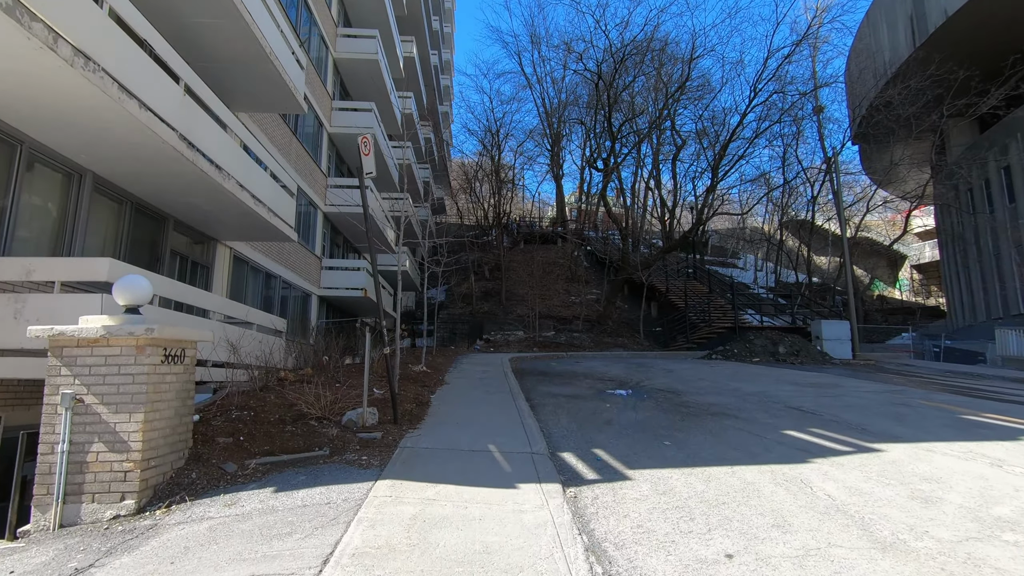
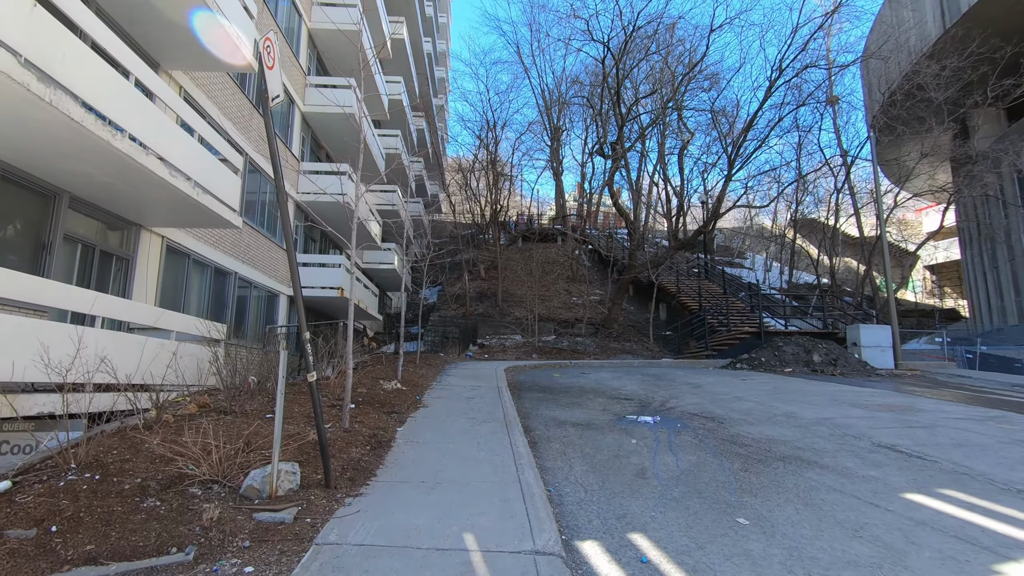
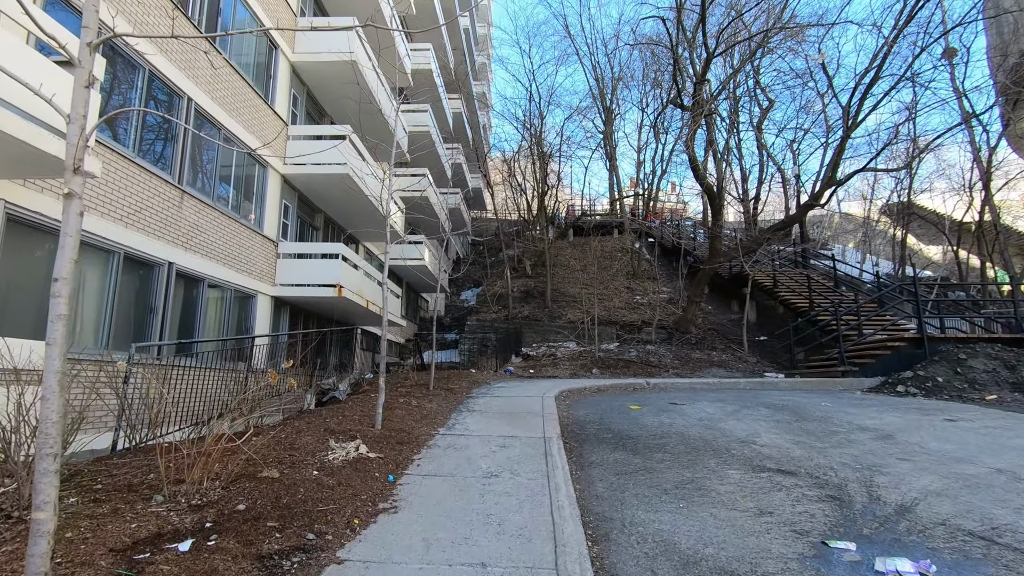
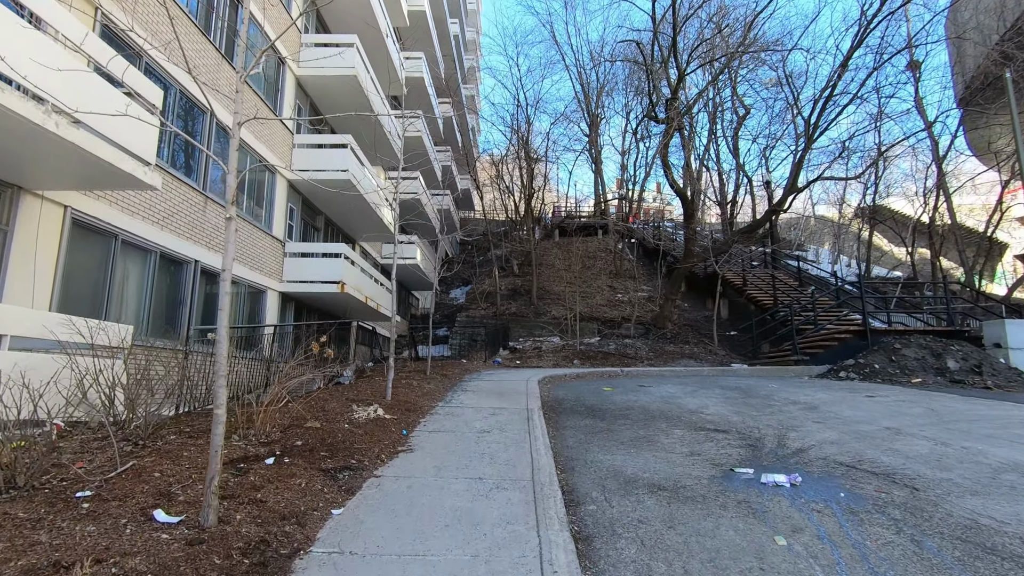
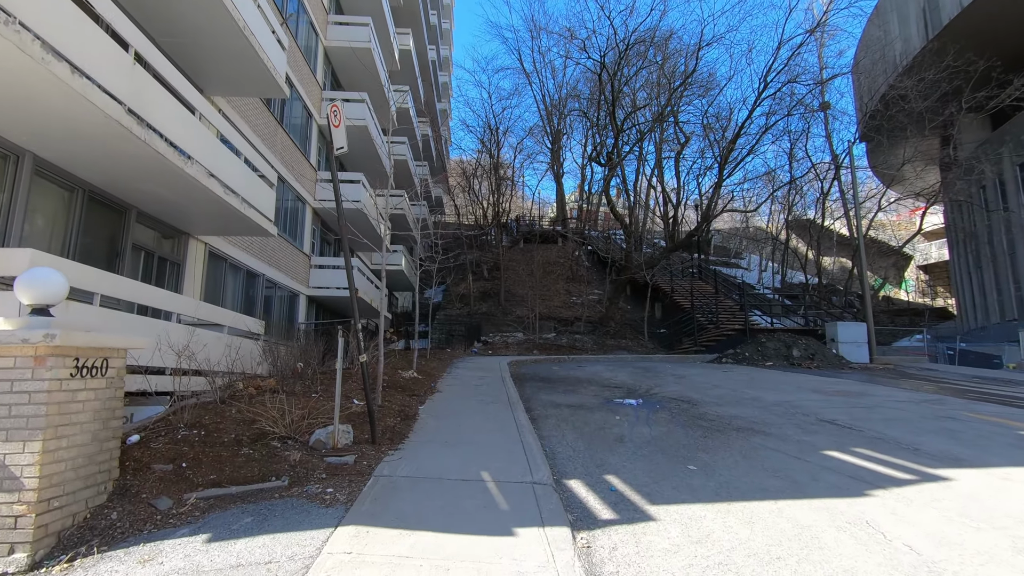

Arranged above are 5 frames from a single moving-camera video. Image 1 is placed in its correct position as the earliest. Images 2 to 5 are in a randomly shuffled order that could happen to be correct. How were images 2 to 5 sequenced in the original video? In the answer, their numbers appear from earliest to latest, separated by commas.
5, 2, 4, 3
